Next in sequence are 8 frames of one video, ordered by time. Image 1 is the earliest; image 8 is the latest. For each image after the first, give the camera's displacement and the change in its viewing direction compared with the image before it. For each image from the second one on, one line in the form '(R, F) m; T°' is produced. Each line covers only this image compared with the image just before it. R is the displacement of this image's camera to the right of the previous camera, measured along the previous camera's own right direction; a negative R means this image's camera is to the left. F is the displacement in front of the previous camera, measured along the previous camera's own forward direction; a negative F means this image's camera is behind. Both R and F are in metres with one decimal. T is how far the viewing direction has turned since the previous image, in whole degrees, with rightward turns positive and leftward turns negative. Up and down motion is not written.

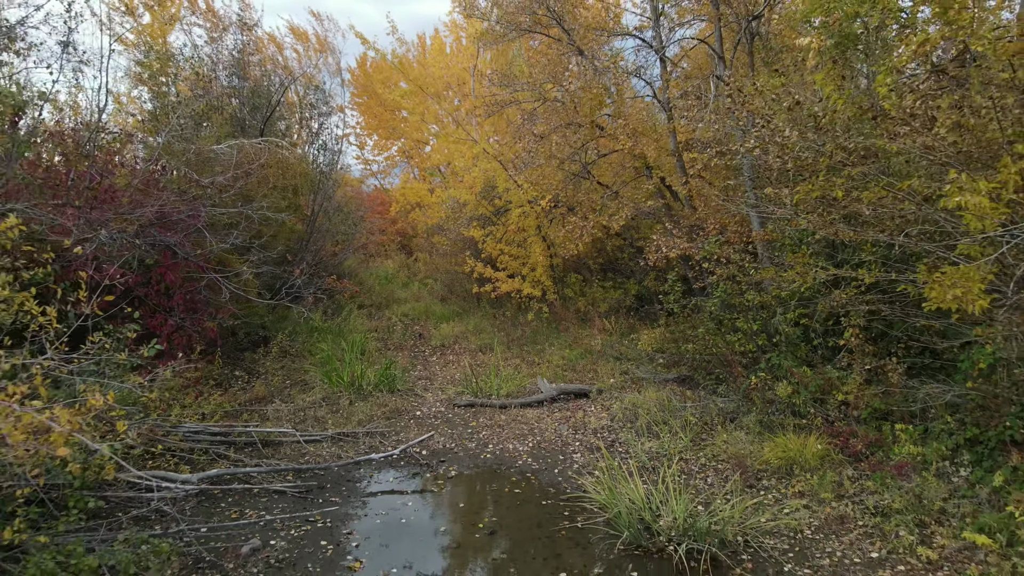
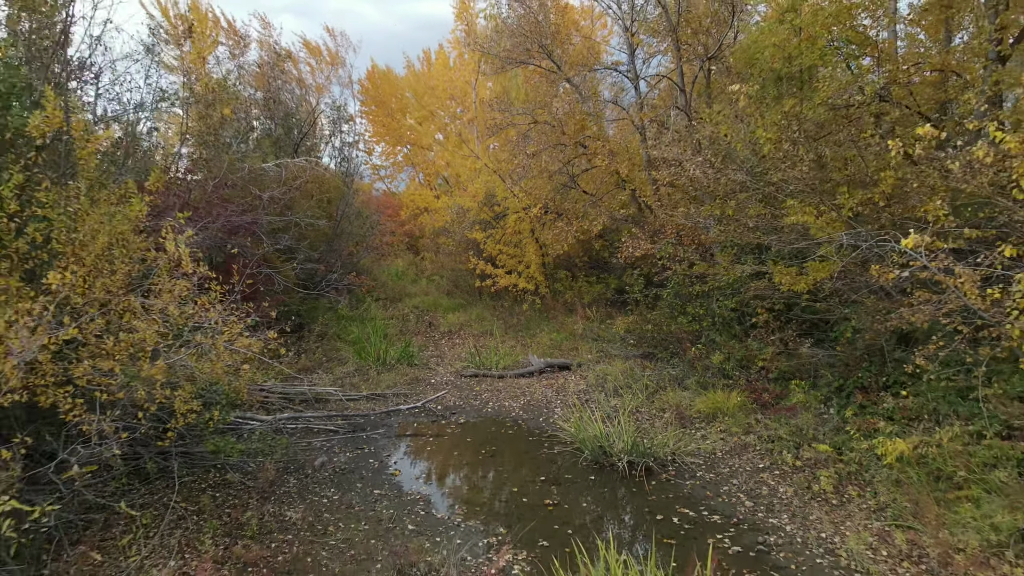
(+0.1, -1.3) m; 0°
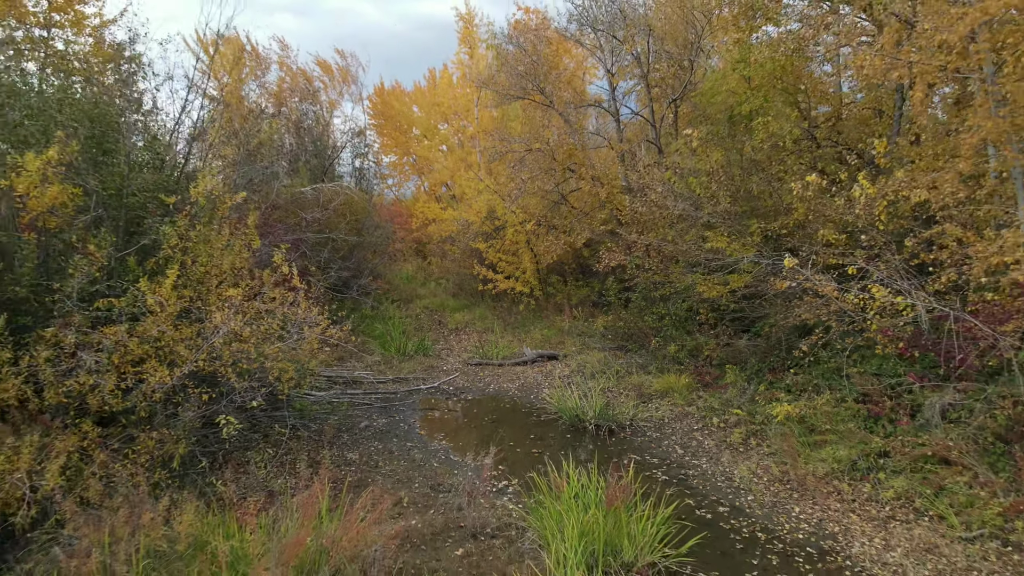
(+0.1, -1.5) m; 0°
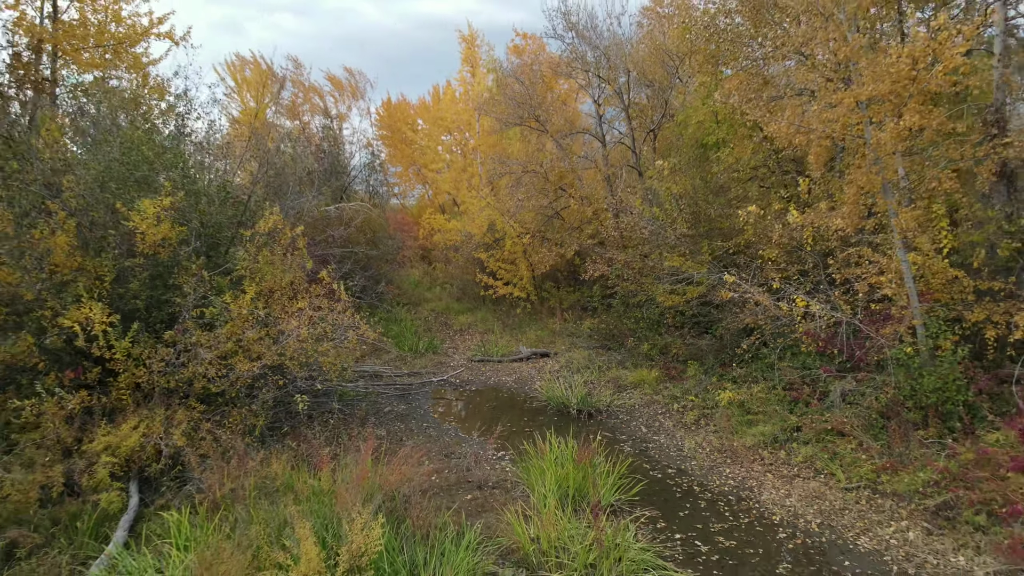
(+0.1, -1.3) m; 0°
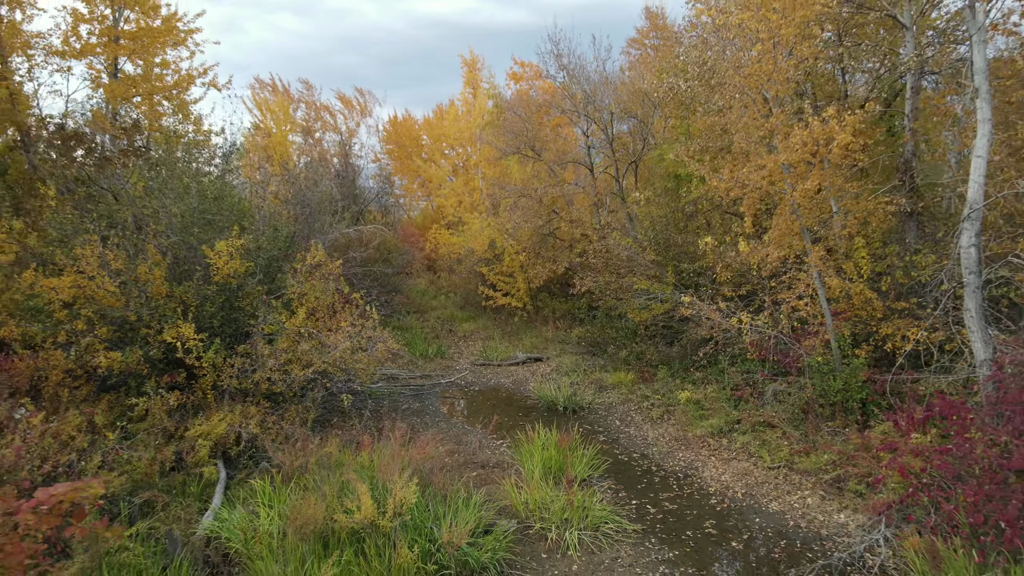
(+0.1, -1.4) m; 0°
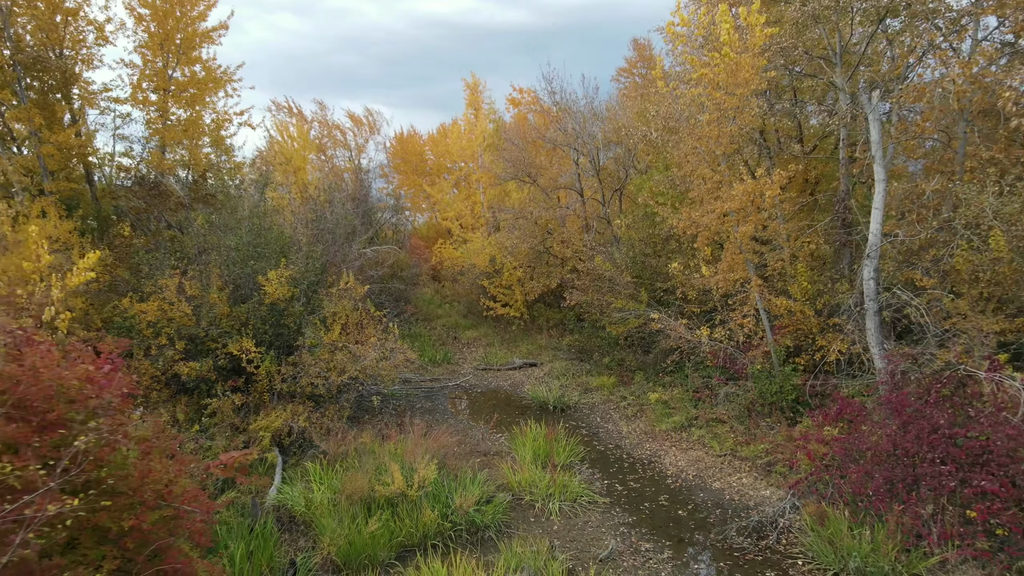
(+0.1, -1.5) m; 0°
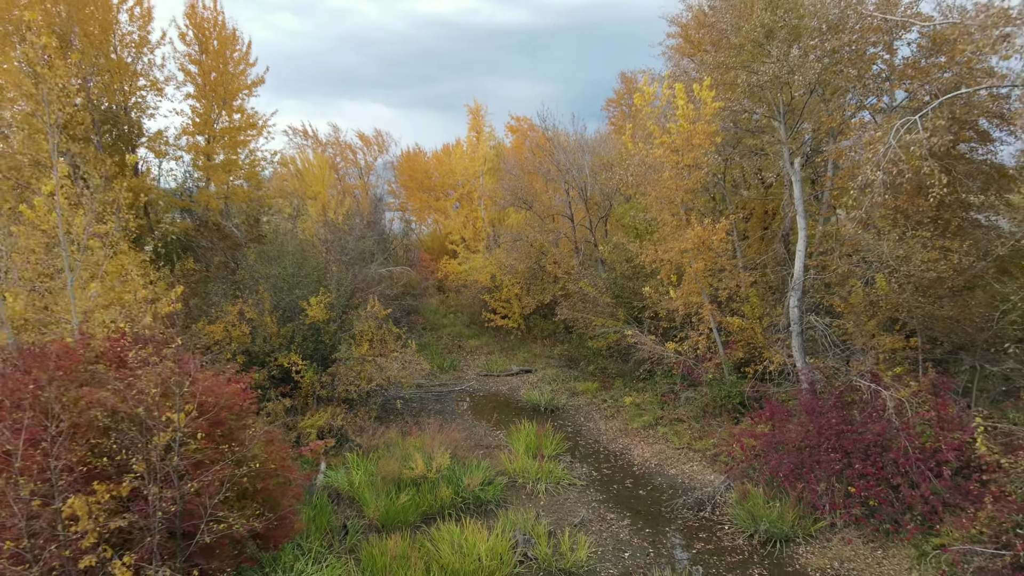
(+0.1, -1.8) m; 0°
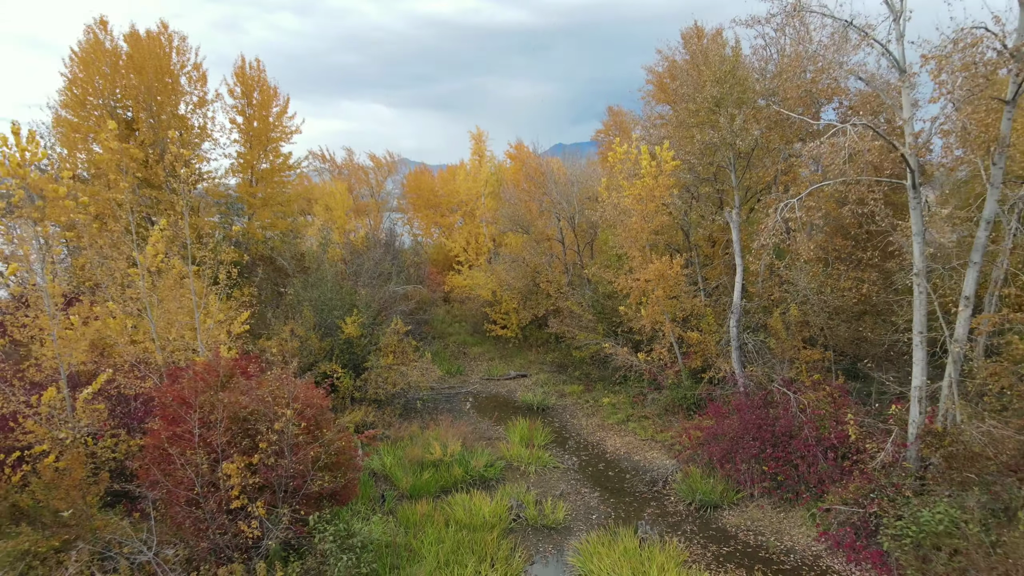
(+0.1, -2.4) m; 0°
